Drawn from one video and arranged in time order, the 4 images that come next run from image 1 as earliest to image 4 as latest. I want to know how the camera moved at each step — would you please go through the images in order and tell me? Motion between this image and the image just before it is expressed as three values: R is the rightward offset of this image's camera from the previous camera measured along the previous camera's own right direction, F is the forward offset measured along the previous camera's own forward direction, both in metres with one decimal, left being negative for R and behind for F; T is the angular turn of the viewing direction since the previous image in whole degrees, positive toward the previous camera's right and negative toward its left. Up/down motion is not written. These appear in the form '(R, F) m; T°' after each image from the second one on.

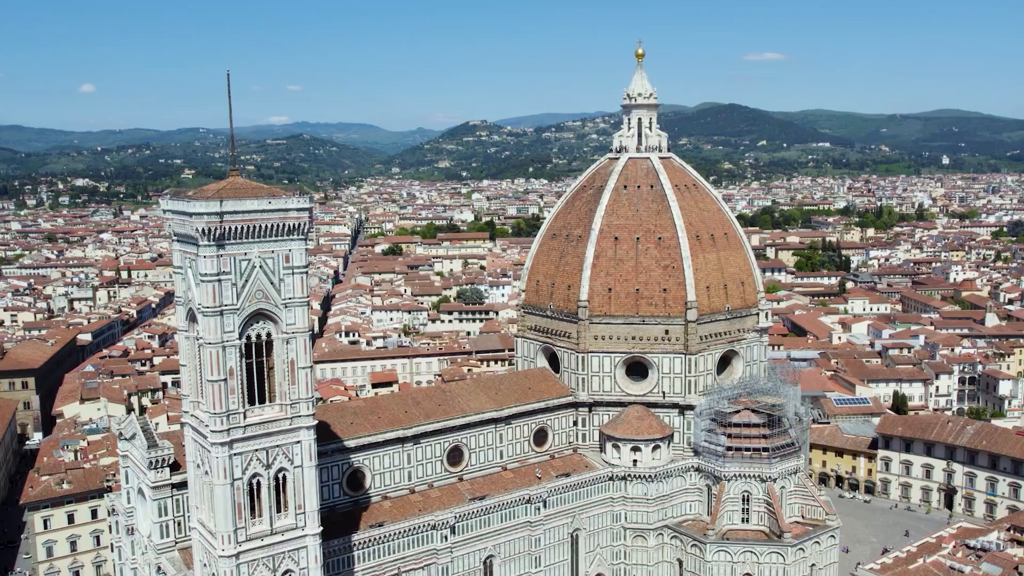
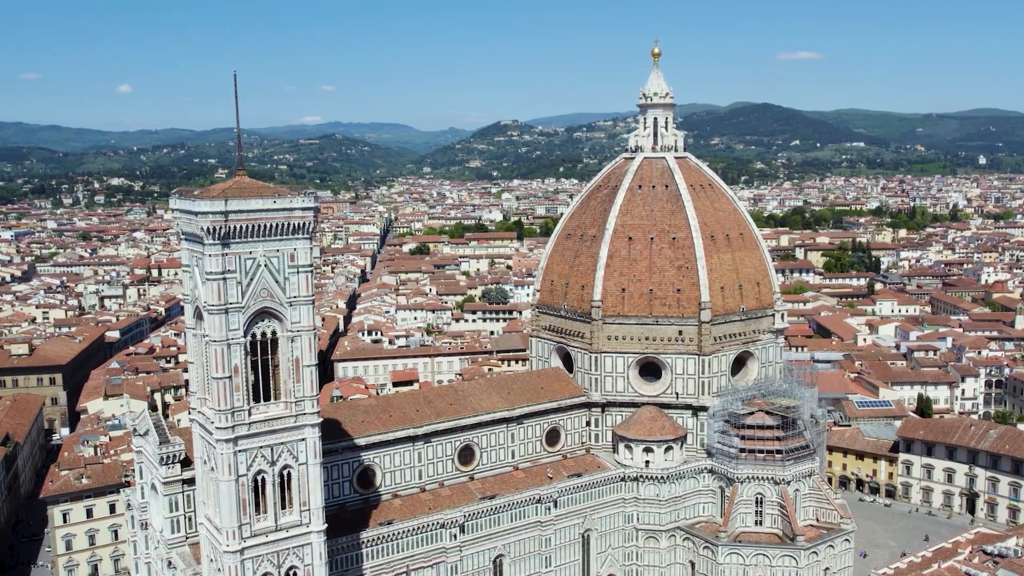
(+0.6, 0.0) m; -2°
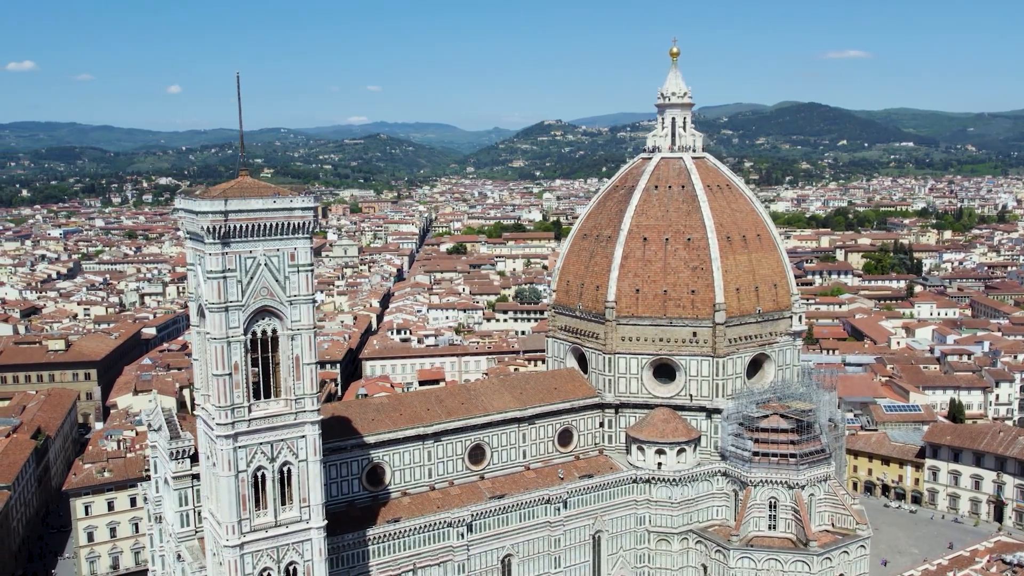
(+1.0, 0.0) m; -3°
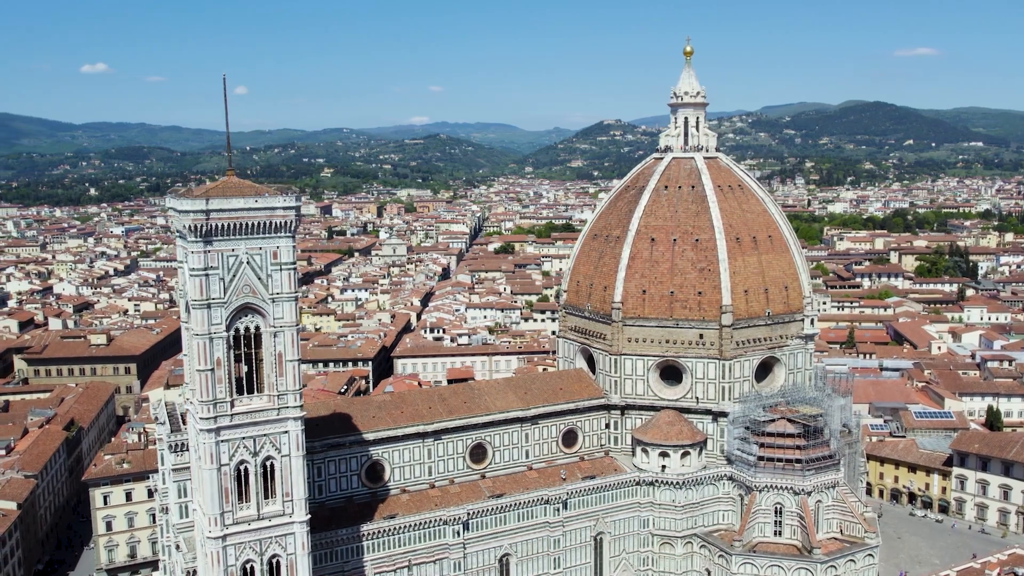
(+1.8, 0.0) m; -3°
